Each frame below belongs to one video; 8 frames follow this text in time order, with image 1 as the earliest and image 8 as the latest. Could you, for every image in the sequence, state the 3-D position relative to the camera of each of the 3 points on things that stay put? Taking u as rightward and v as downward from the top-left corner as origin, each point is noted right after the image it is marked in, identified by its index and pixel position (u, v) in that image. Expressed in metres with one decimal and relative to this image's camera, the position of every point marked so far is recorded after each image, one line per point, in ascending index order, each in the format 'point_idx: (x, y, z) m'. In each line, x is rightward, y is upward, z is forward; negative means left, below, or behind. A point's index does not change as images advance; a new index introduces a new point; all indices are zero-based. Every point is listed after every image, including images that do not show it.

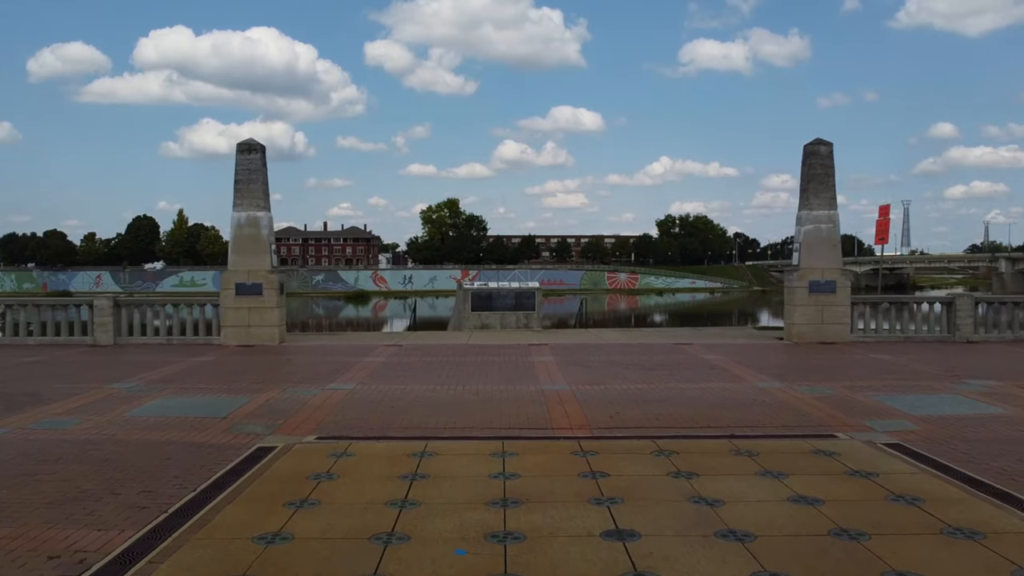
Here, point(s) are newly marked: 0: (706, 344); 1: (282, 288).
0: (+4.2, -1.2, +17.2) m
1: (-5.2, 0.0, +17.8) m
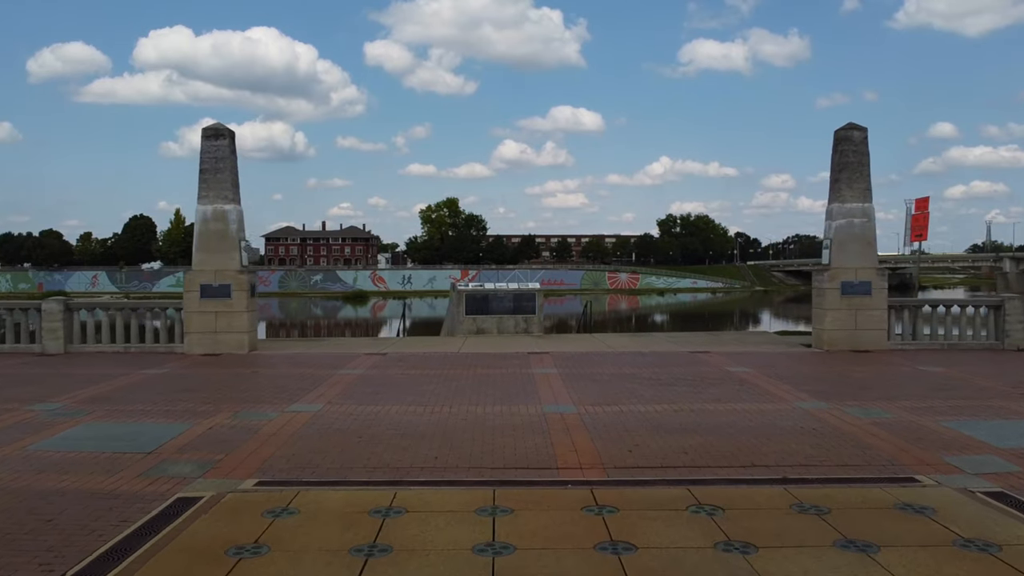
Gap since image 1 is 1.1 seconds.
0: (+4.1, -1.3, +15.4) m
1: (-5.2, 0.0, +16.0) m
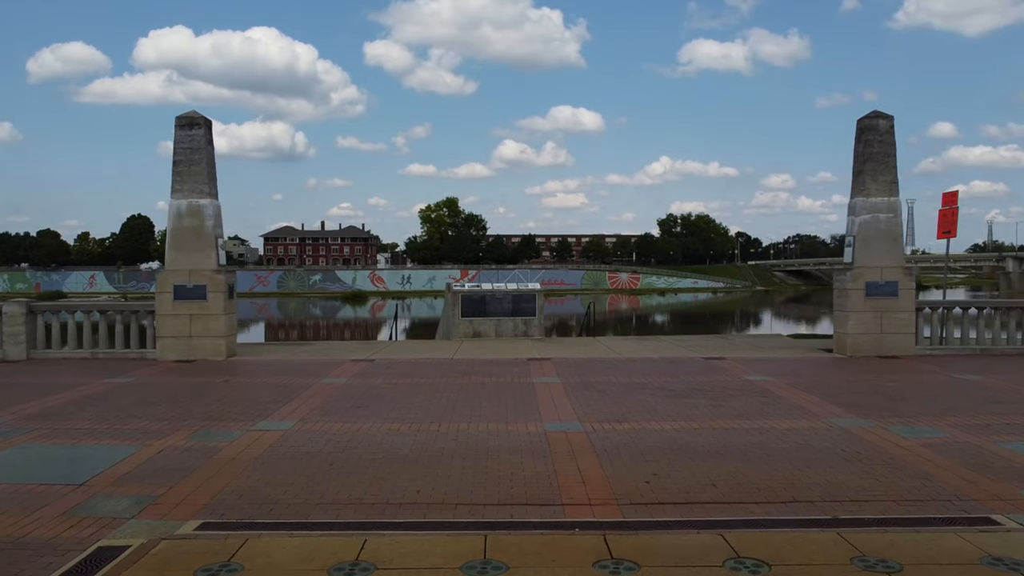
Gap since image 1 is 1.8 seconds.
0: (+4.1, -1.3, +14.2) m
1: (-5.3, -0.1, +14.8) m
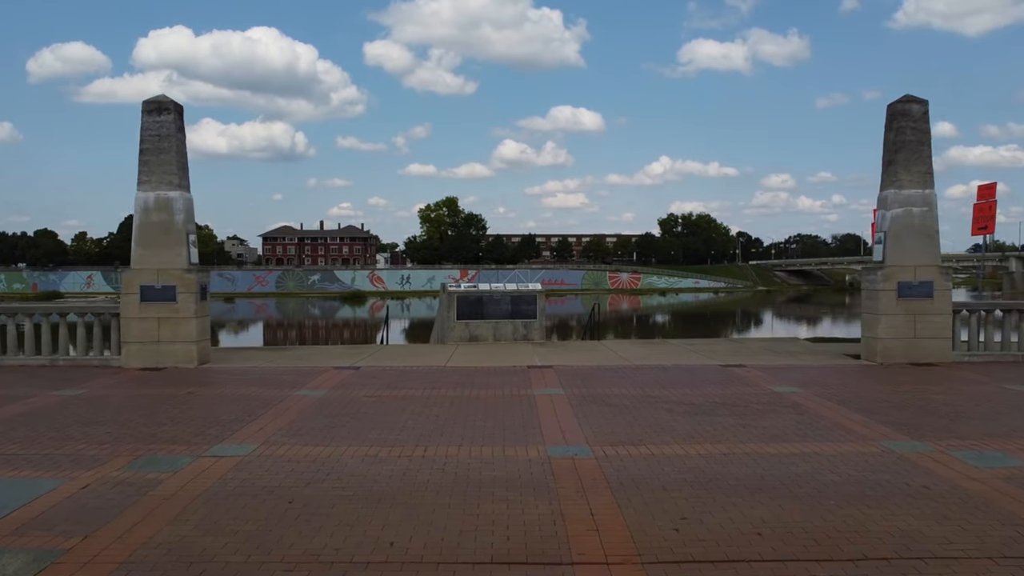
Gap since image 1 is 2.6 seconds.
0: (+4.1, -1.3, +13.0) m
1: (-5.3, -0.1, +13.6) m
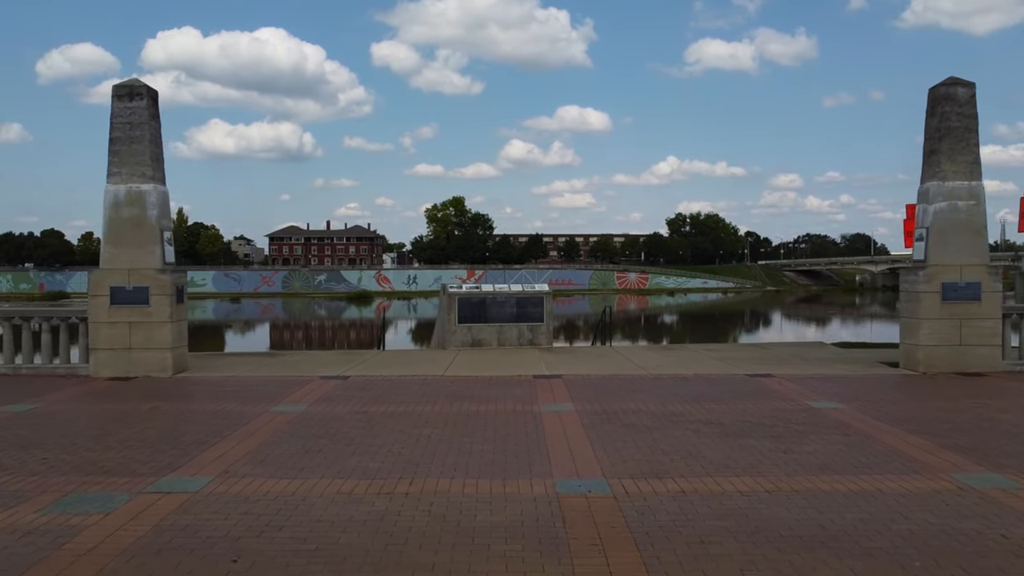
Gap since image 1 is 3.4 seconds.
0: (+4.2, -1.3, +11.8) m
1: (-5.2, -0.1, +12.5) m
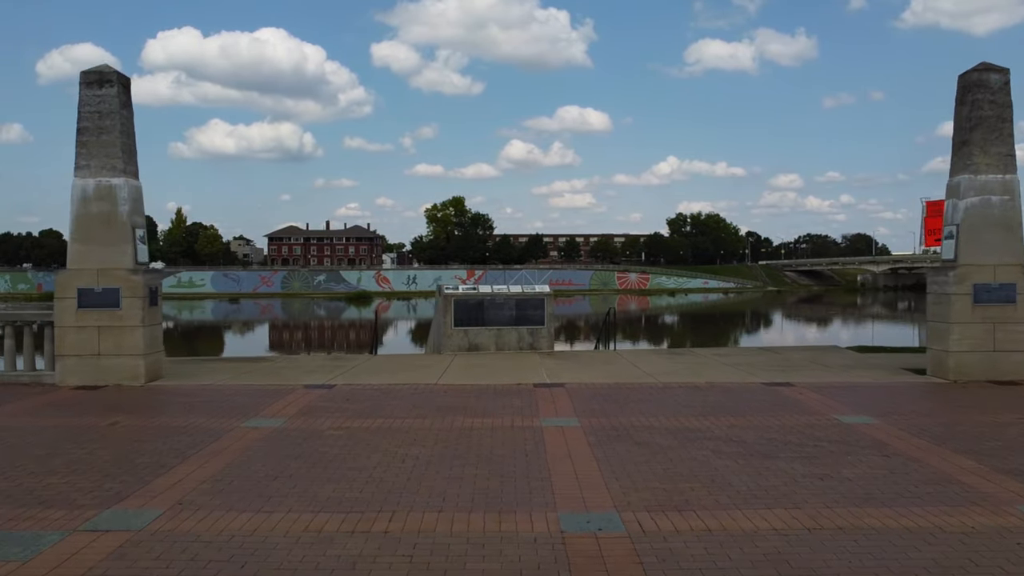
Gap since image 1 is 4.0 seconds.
0: (+4.1, -1.3, +10.9) m
1: (-5.2, -0.1, +11.6) m
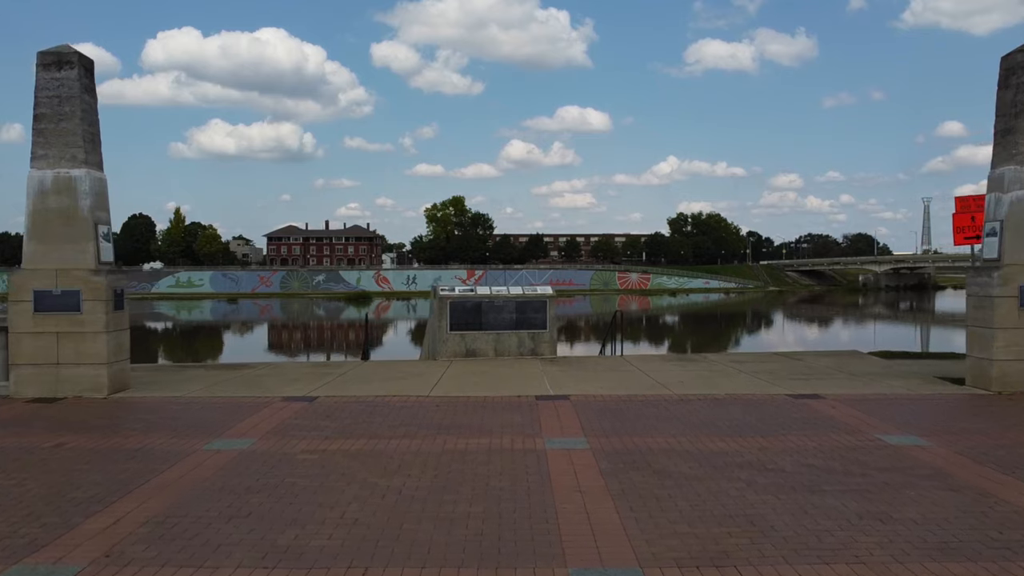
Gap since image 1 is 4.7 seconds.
0: (+4.1, -1.4, +9.9) m
1: (-5.2, -0.2, +10.6) m
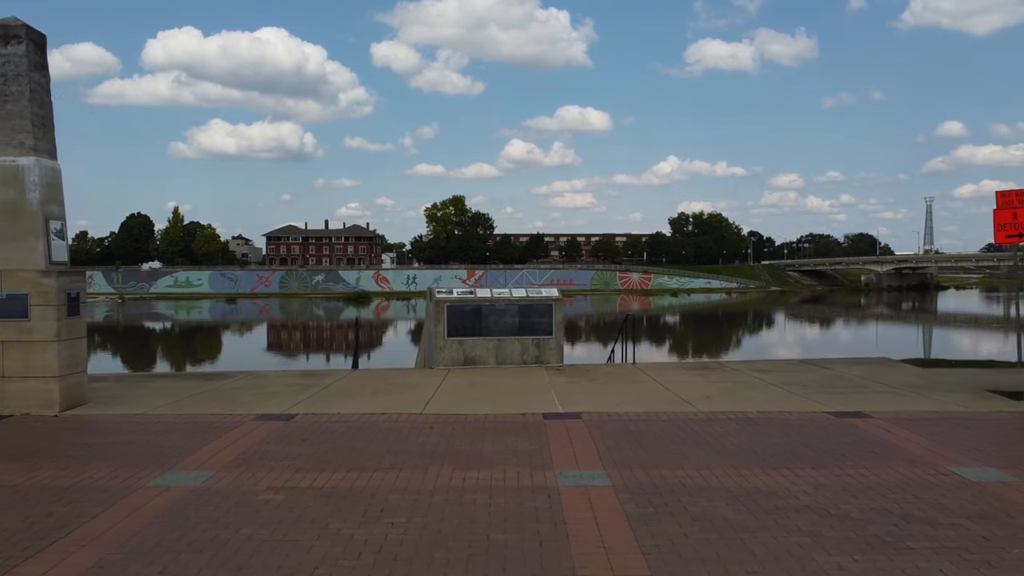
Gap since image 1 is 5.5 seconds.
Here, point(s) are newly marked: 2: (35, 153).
0: (+4.2, -1.4, +8.7) m
1: (-5.2, -0.2, +9.4) m
2: (-5.5, +1.5, +9.1) m
